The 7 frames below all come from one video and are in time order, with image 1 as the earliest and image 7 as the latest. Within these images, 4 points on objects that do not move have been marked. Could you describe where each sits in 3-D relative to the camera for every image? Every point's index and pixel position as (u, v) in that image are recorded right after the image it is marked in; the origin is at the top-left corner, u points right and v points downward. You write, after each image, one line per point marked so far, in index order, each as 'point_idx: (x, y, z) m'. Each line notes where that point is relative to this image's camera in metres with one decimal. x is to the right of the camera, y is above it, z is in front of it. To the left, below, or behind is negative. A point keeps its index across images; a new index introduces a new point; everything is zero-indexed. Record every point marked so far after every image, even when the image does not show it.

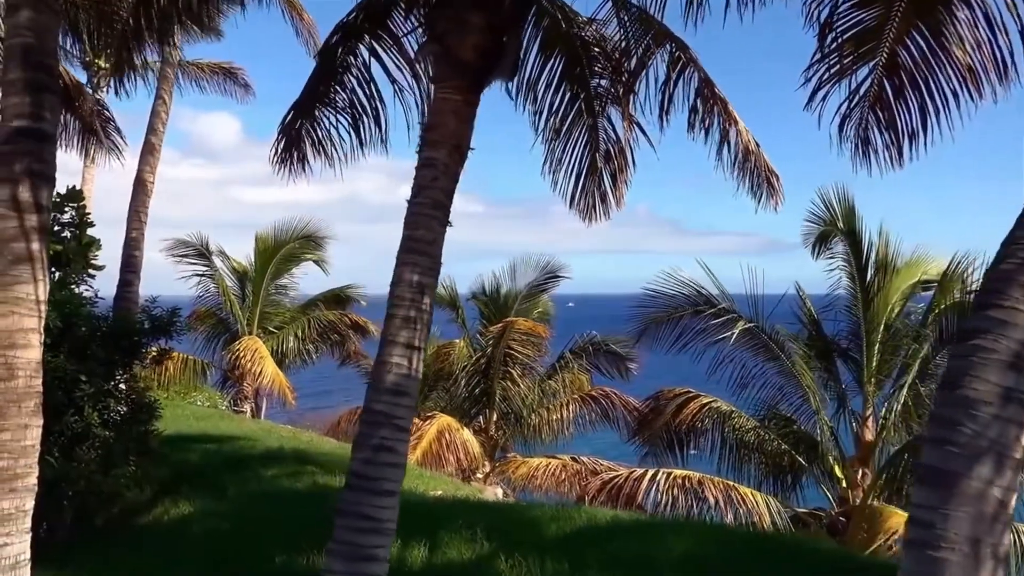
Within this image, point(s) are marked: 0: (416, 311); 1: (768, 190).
0: (-0.4, -0.1, +4.1) m
1: (+2.1, +0.8, +7.3) m
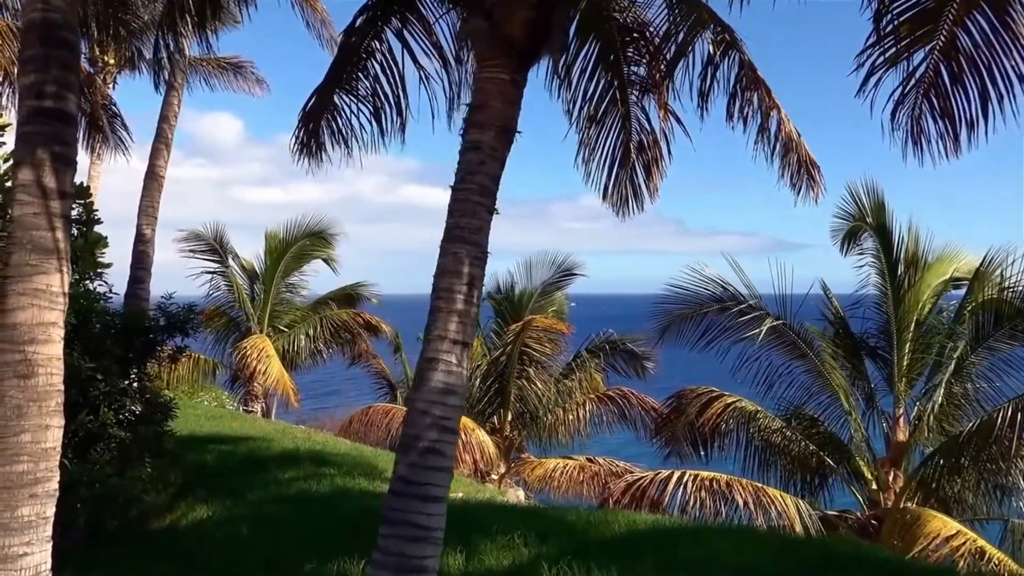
0: (-0.2, -0.1, +3.8) m
1: (+2.3, +0.8, +7.0) m
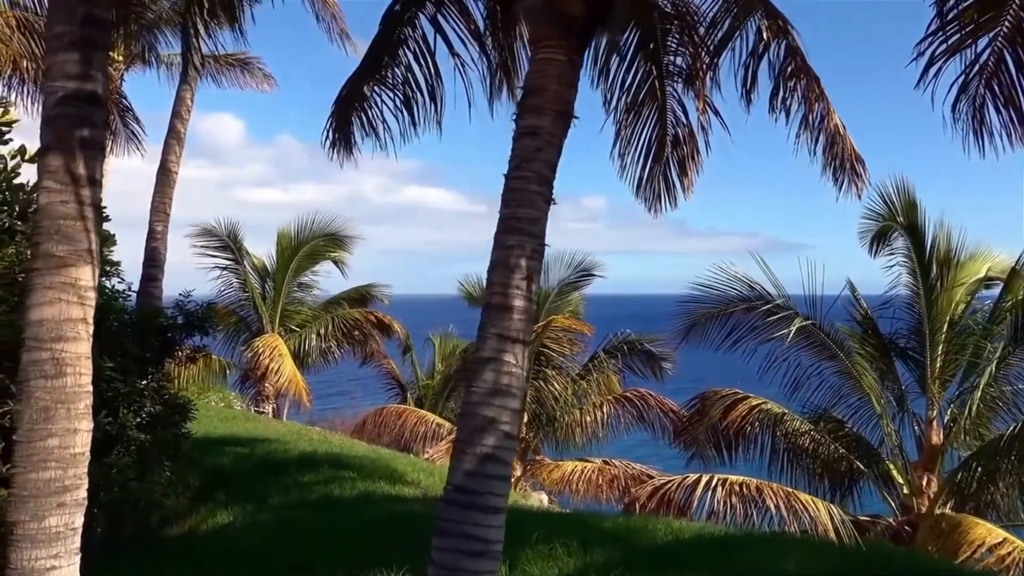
0: (+0.1, 0.0, +3.5) m
1: (+2.6, +0.8, +6.8) m
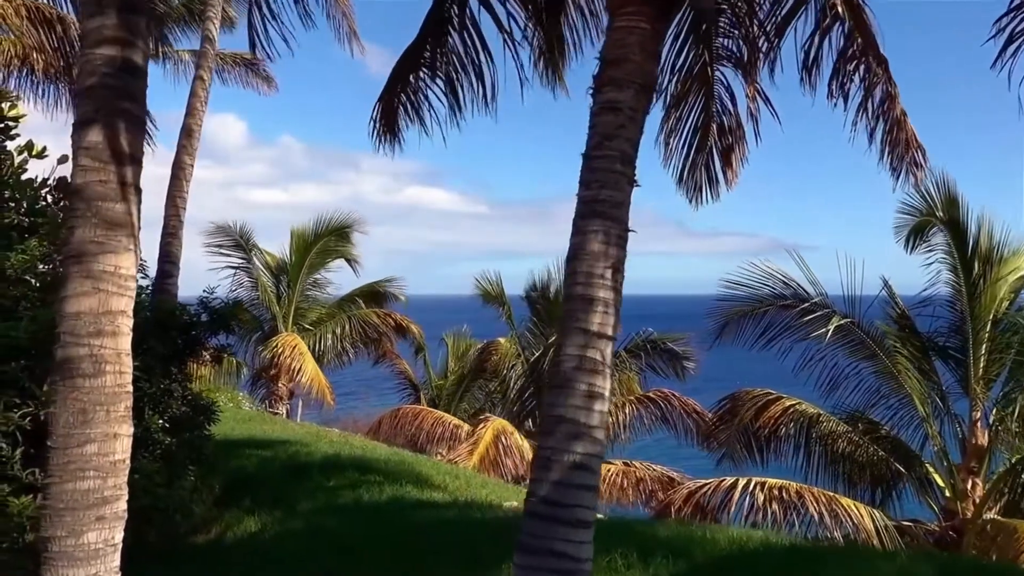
0: (+0.4, 0.0, +3.2) m
1: (+2.9, +0.9, +6.4) m
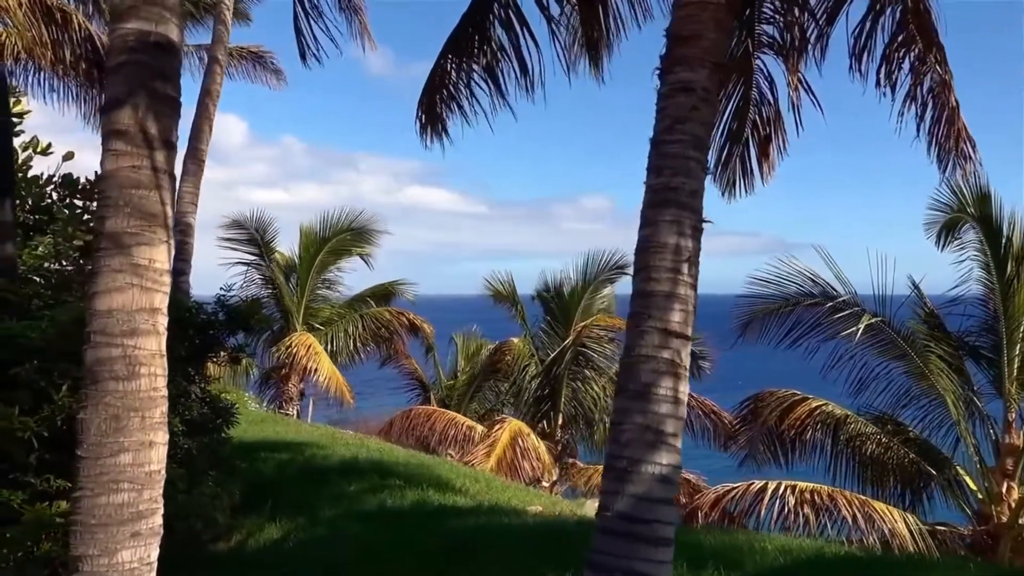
0: (+0.6, 0.0, +3.0) m
1: (+3.1, +0.9, +6.2) m
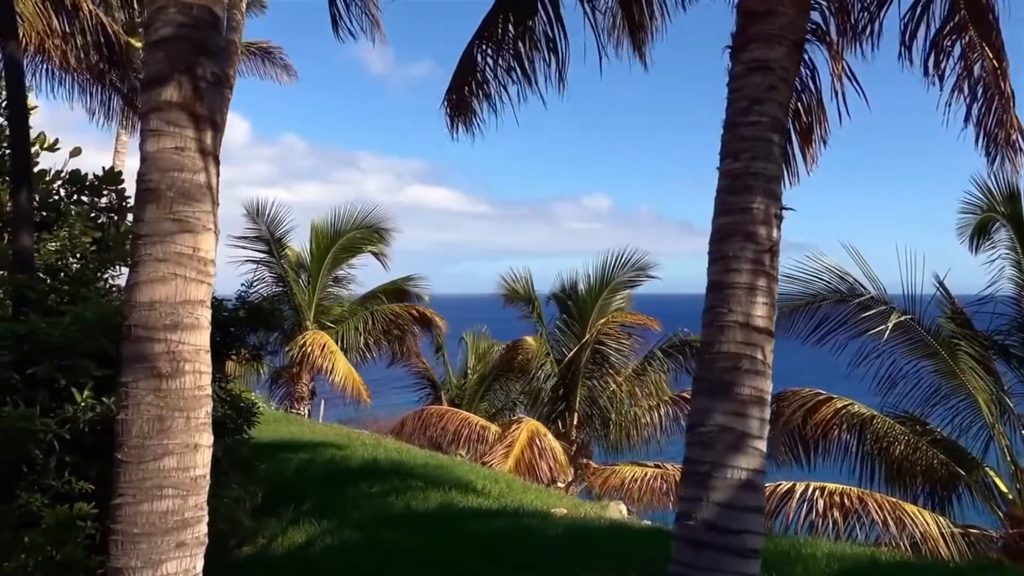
0: (+0.8, 0.0, +2.8) m
1: (+3.4, +0.9, +5.9) m
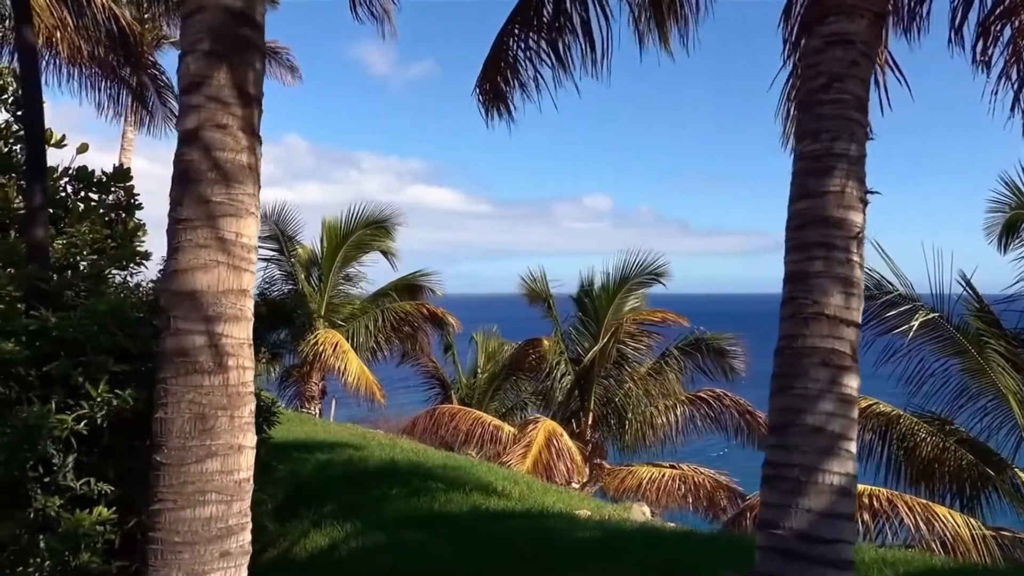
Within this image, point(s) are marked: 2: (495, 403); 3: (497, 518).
0: (+1.0, +0.1, +2.6) m
1: (+3.6, +1.0, +5.7) m
2: (-0.3, -2.2, +17.1) m
3: (-0.1, -1.7, +6.4) m
